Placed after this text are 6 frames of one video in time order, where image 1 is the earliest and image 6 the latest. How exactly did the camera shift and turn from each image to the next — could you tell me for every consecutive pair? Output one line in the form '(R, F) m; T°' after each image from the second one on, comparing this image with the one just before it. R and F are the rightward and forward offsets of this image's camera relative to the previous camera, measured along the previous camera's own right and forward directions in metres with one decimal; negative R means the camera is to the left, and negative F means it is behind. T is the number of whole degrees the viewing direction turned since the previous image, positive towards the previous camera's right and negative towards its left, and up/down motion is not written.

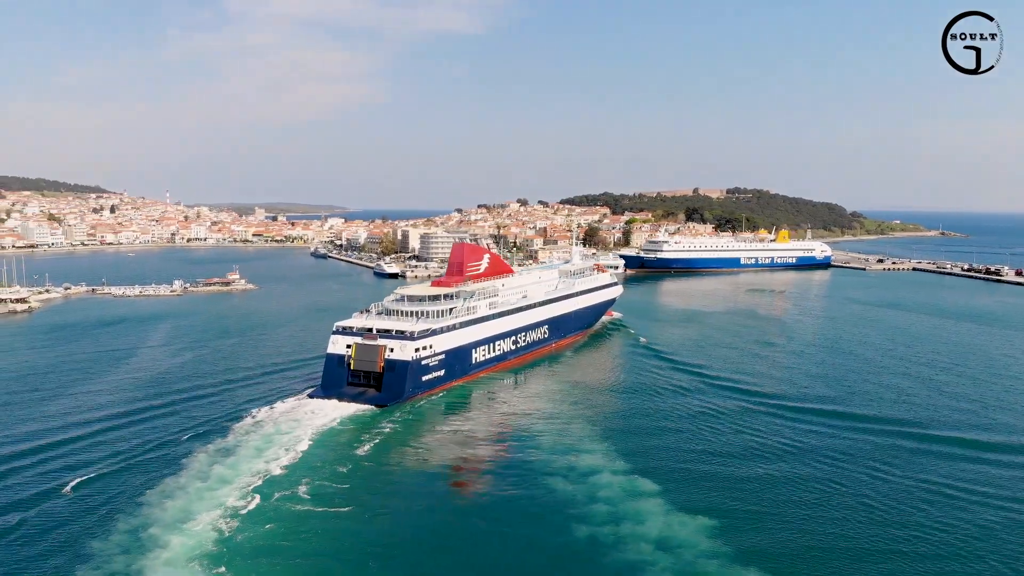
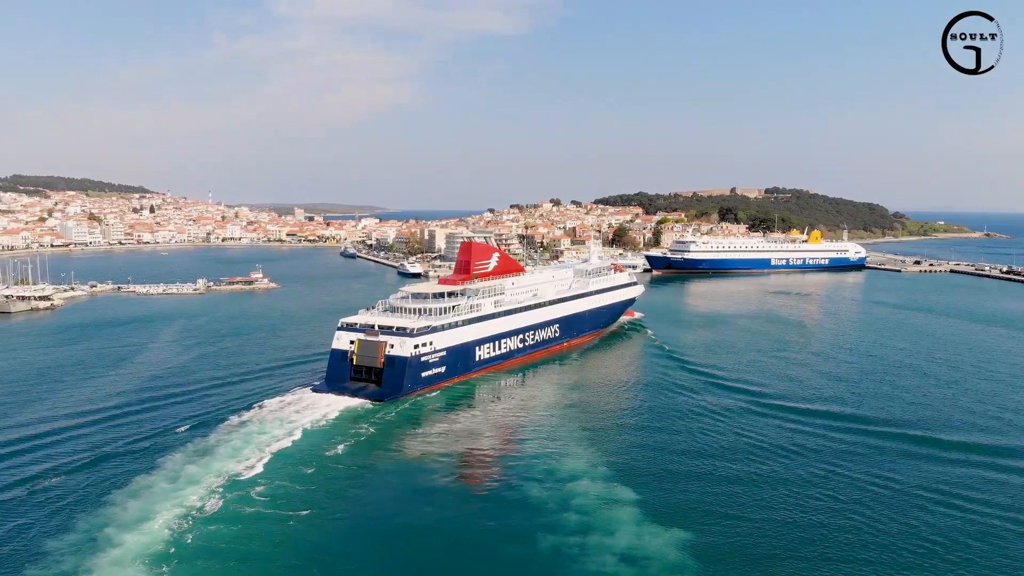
(+0.7, +0.1) m; -3°
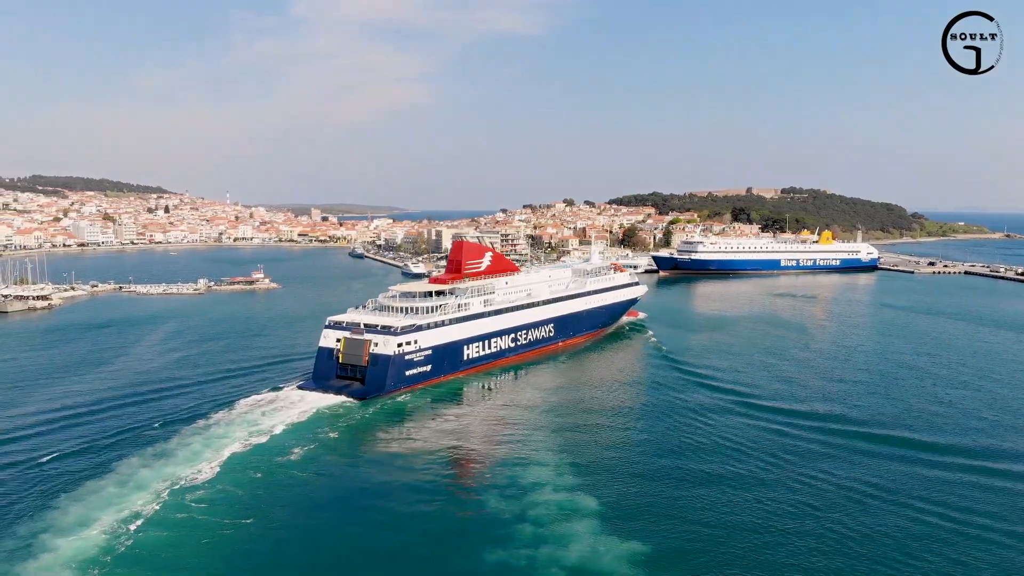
(+0.7, +0.1) m; -1°
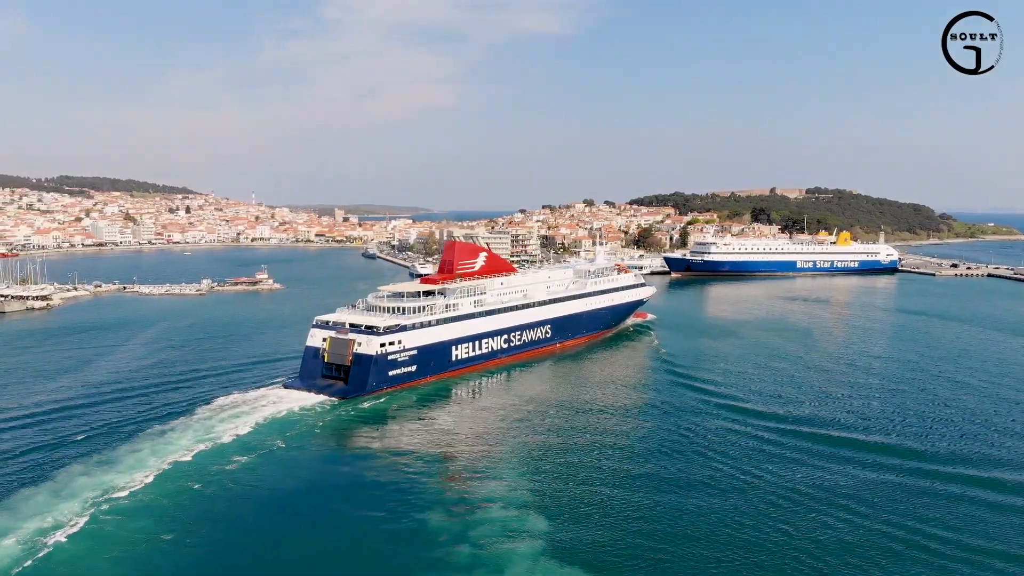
(+0.9, +0.2) m; -2°
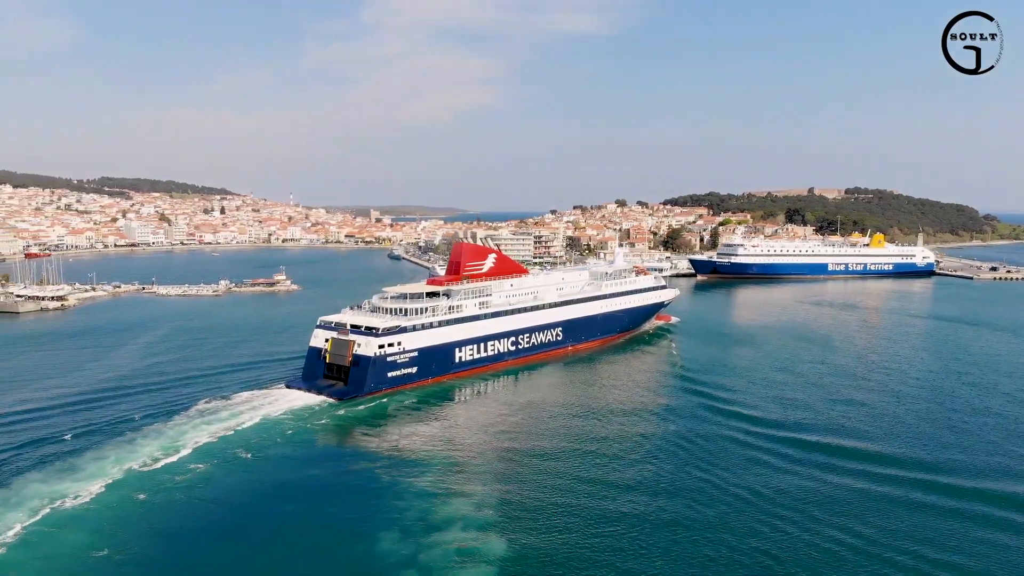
(+0.8, +0.4) m; -3°
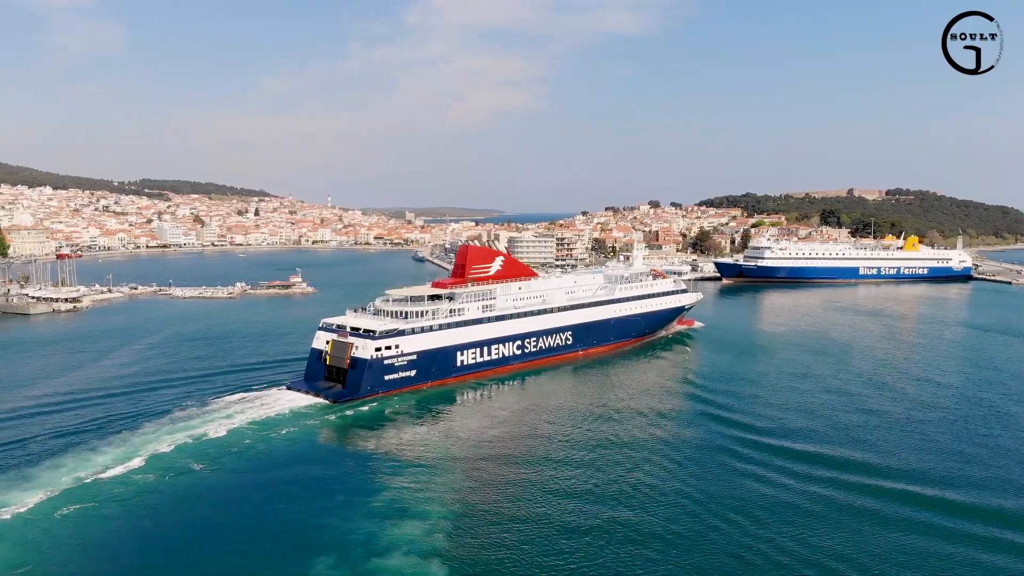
(+0.9, +0.3) m; -3°
